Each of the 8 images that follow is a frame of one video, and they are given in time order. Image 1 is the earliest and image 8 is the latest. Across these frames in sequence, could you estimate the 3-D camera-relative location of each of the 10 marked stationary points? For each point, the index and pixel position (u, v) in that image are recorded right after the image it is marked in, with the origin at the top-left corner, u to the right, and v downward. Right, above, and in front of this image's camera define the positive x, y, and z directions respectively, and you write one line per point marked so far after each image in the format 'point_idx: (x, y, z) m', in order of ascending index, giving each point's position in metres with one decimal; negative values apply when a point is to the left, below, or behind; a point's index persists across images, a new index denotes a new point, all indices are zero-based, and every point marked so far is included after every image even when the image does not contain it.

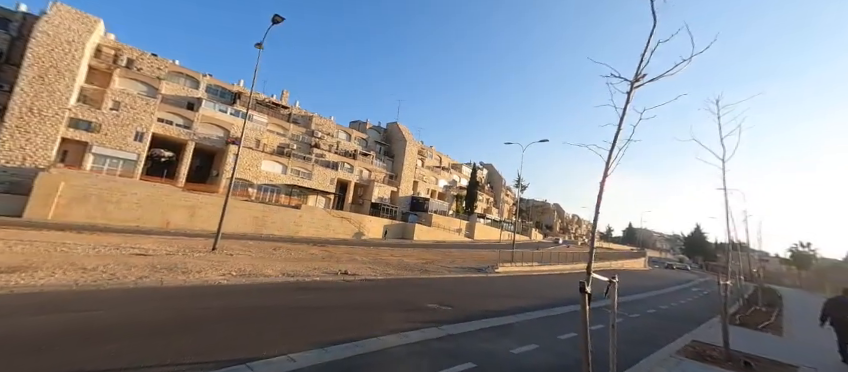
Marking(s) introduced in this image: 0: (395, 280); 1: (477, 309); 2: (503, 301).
0: (-1.1, -4.4, +14.9) m
1: (+1.7, -3.7, +9.6) m
2: (+3.0, -4.3, +11.8) m
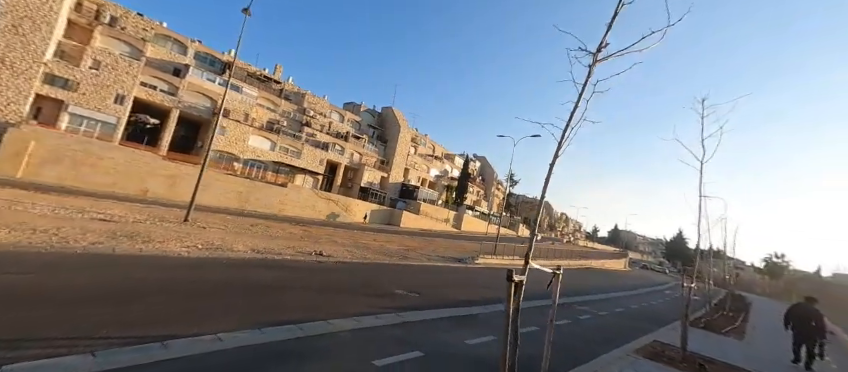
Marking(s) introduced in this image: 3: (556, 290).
0: (-2.2, -3.7, +14.8) m
1: (+0.8, -3.3, +9.5) m
2: (+2.0, -4.0, +11.8) m
3: (+1.5, -1.2, +3.6) m
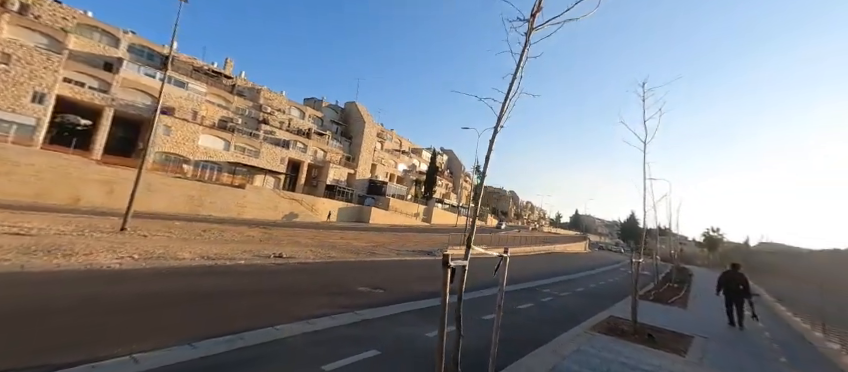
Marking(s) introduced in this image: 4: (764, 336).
0: (-3.8, -3.5, +14.3) m
1: (-0.3, -3.1, +9.3) m
2: (+0.7, -3.6, +11.7) m
3: (+0.9, -1.0, +3.5) m
4: (+9.8, -4.4, +9.3) m
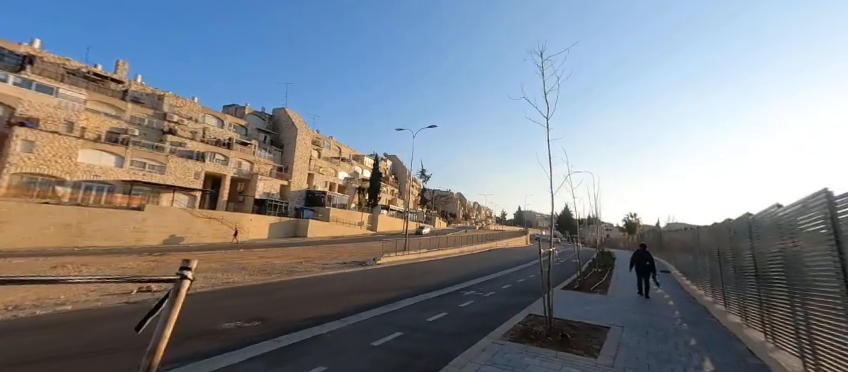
0: (-7.1, -3.9, +11.8) m
1: (-2.9, -3.1, +7.5) m
2: (-2.3, -3.6, +10.0) m
3: (-0.9, -0.7, +2.0) m
4: (+7.2, -3.7, +9.1) m
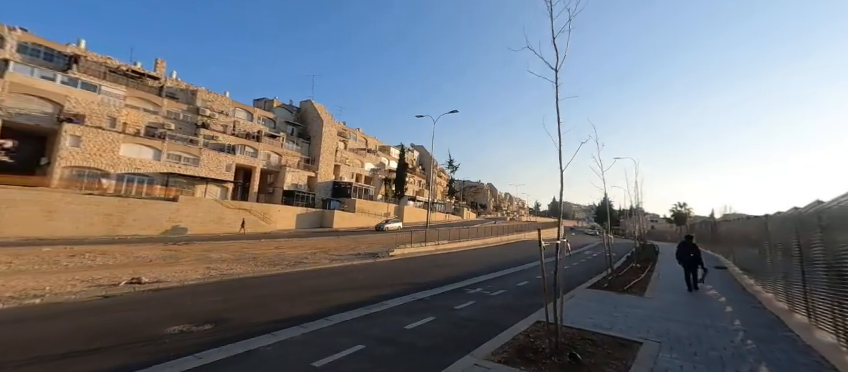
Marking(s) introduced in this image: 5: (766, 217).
0: (-7.0, -3.4, +11.3) m
1: (-3.2, -2.7, +6.6) m
2: (-2.4, -3.2, +9.1) m
3: (-1.8, -0.5, +0.8) m
4: (+6.9, -3.2, +7.2) m
5: (+13.5, -1.1, +12.5) m
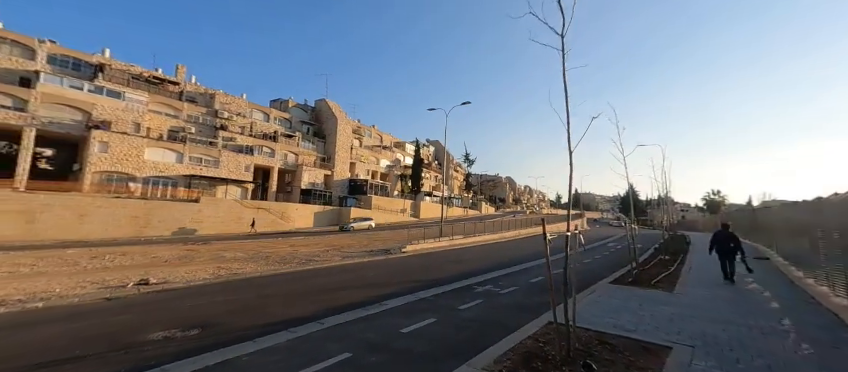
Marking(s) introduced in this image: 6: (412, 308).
0: (-6.7, -3.4, +11.2) m
1: (-3.2, -2.6, +6.3) m
2: (-2.2, -3.0, +8.7) m
3: (-2.2, -0.5, +0.4) m
4: (+7.0, -2.8, +6.3) m
5: (+13.8, -0.5, +11.2) m
6: (-0.2, -2.6, +6.8) m
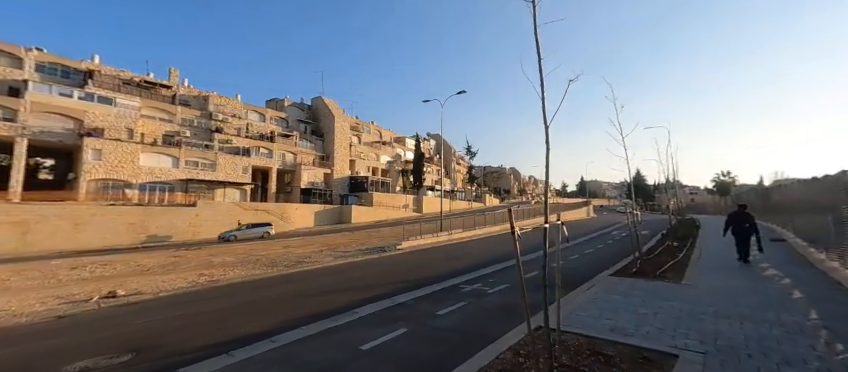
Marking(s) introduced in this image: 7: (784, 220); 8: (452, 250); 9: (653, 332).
0: (-7.1, -3.4, +10.6) m
1: (-3.7, -2.6, +5.6) m
2: (-2.7, -3.0, +8.0) m
3: (-2.9, -0.6, -0.3) m
4: (+6.5, -2.4, +5.5) m
5: (+13.2, +0.3, +10.2) m
6: (-0.7, -2.5, +6.1) m
7: (+21.7, -2.1, +19.6) m
8: (+1.6, -3.9, +19.7) m
9: (+3.8, -2.4, +5.3) m
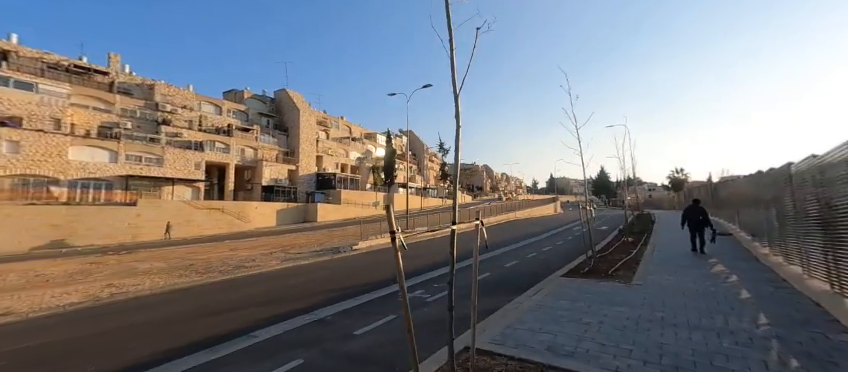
0: (-8.8, -3.3, +8.9) m
1: (-5.1, -2.6, +4.3) m
2: (-4.2, -2.9, +6.7) m
3: (-3.8, -0.5, -1.6) m
4: (+5.1, -2.3, +5.0) m
5: (+11.4, +0.4, +10.2) m
6: (-2.1, -2.4, +4.9) m
7: (+19.2, -1.8, +20.3) m
8: (-0.8, -3.7, +18.7) m
9: (+2.4, -2.3, +4.5) m
